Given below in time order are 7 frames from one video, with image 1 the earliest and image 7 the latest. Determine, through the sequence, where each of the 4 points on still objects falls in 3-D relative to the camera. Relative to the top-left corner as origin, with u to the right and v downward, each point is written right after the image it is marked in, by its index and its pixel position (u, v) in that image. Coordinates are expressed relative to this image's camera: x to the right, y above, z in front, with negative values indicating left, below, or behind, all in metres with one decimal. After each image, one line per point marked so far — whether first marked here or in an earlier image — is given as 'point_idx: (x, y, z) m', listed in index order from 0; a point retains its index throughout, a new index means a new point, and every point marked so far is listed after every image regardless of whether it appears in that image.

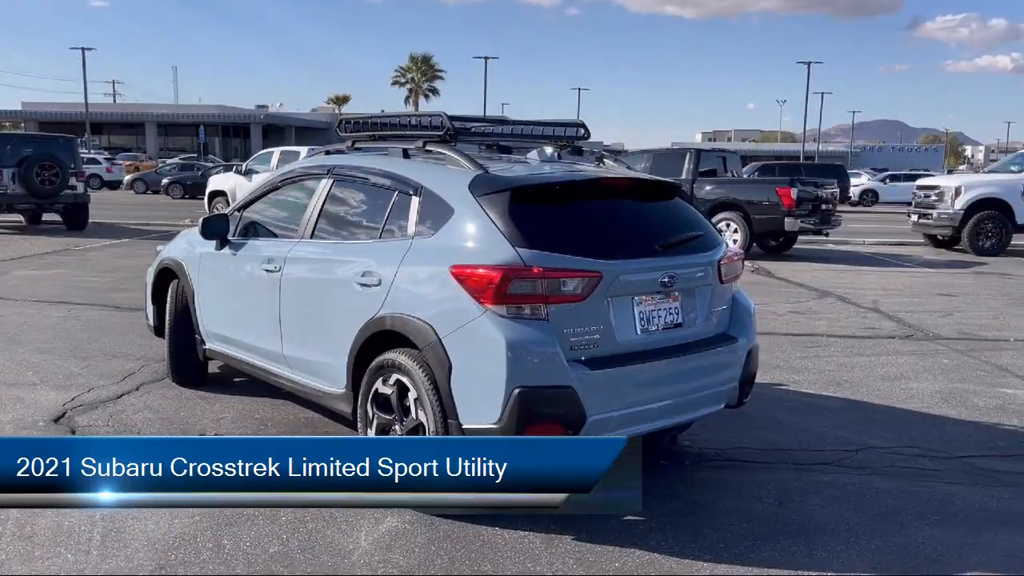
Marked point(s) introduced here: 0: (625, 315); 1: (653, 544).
0: (+0.6, -0.1, +4.6) m
1: (+0.7, -1.3, +4.5) m
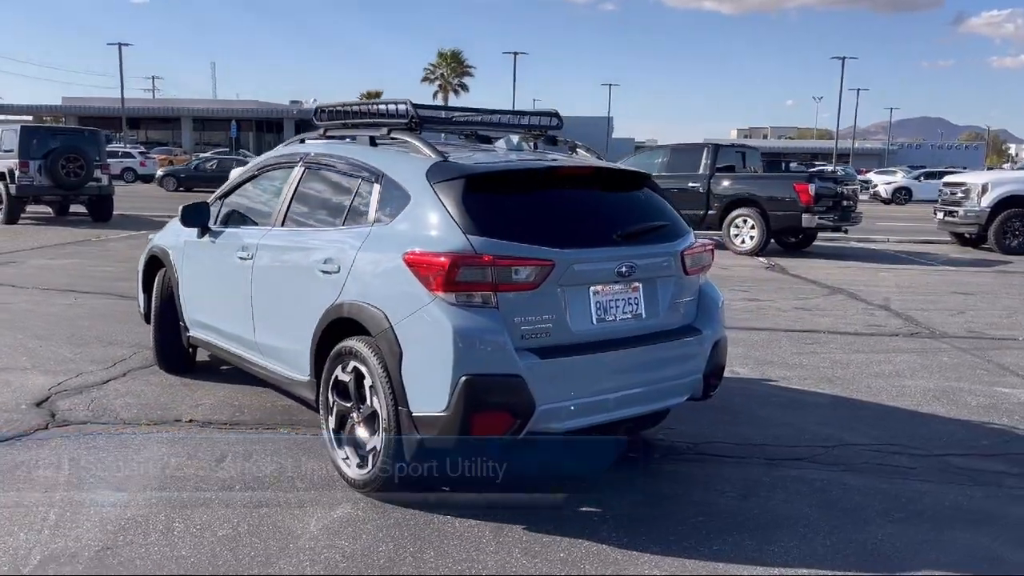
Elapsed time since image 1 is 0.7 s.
0: (+0.4, -0.1, +4.5) m
1: (+0.5, -1.3, +4.4) m
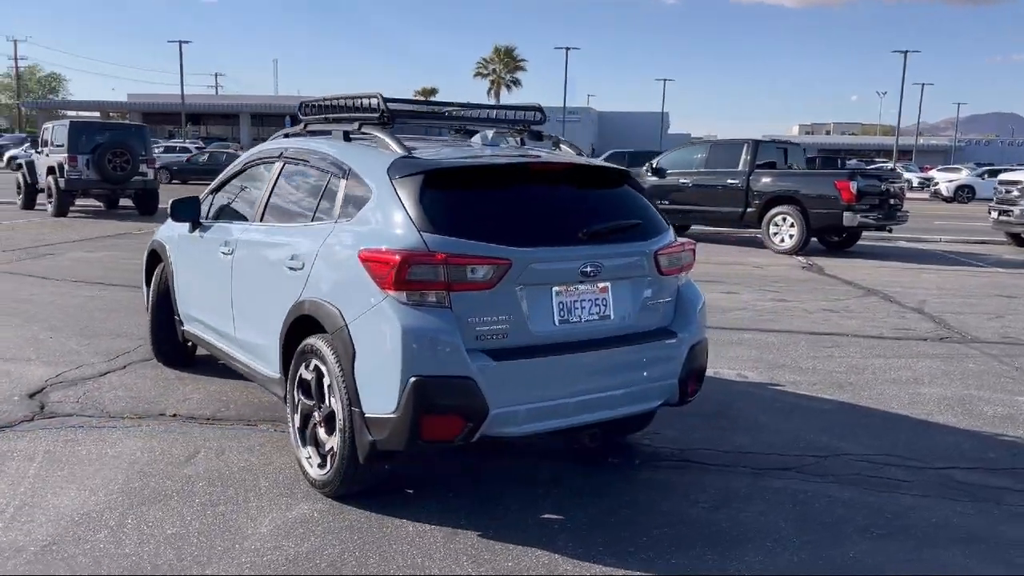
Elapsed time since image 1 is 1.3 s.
0: (+0.1, -0.1, +4.4) m
1: (+0.2, -1.3, +4.3) m
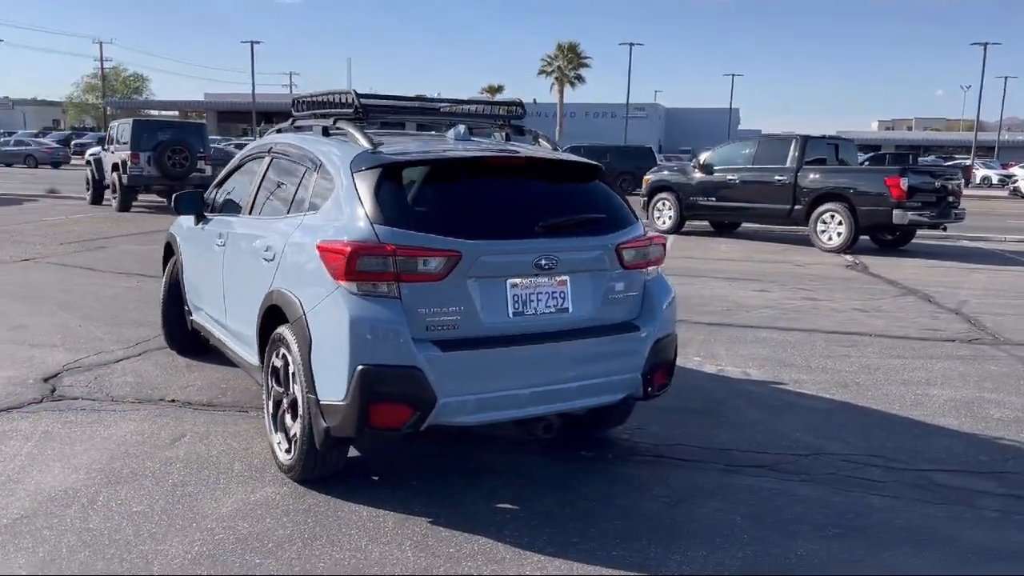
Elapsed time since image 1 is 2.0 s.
0: (-0.1, 0.0, +4.5) m
1: (0.0, -1.2, +4.3) m
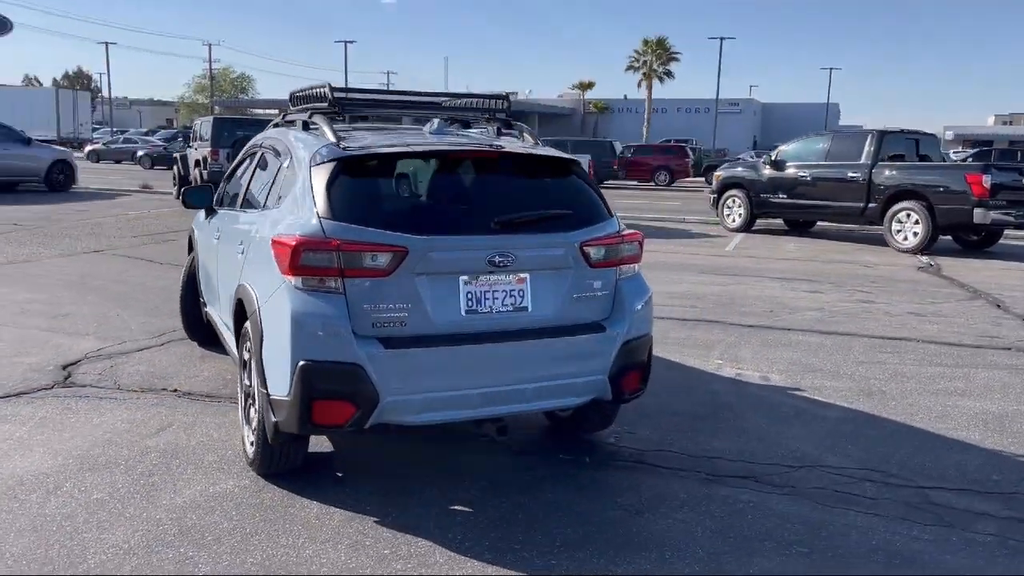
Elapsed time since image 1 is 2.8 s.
0: (-0.3, 0.0, +4.4) m
1: (-0.3, -1.2, +4.2) m
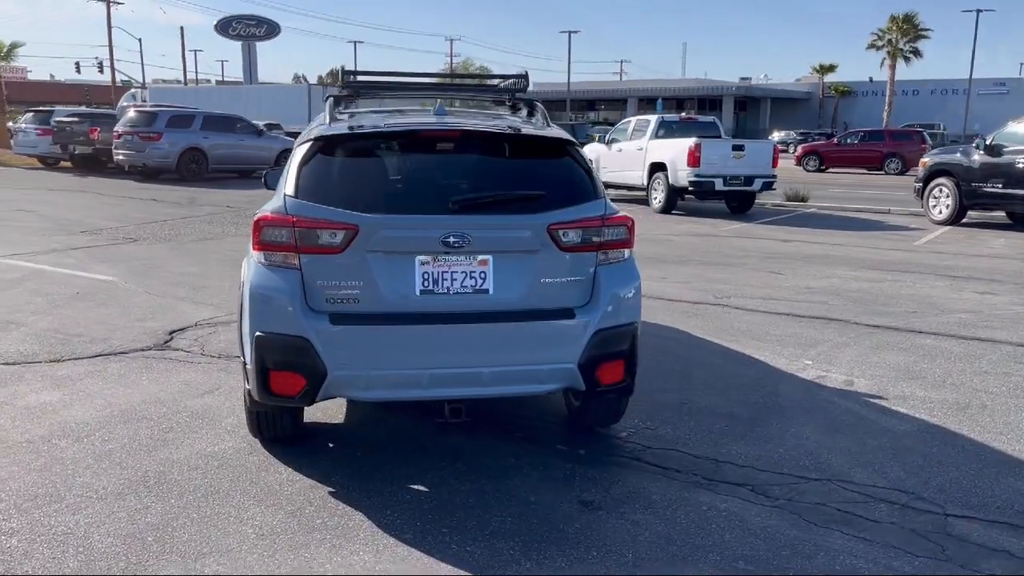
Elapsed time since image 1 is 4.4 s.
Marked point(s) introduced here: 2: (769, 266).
0: (-0.6, +0.1, +4.4) m
1: (-0.6, -1.1, +4.3) m
2: (+3.7, +0.3, +12.6) m
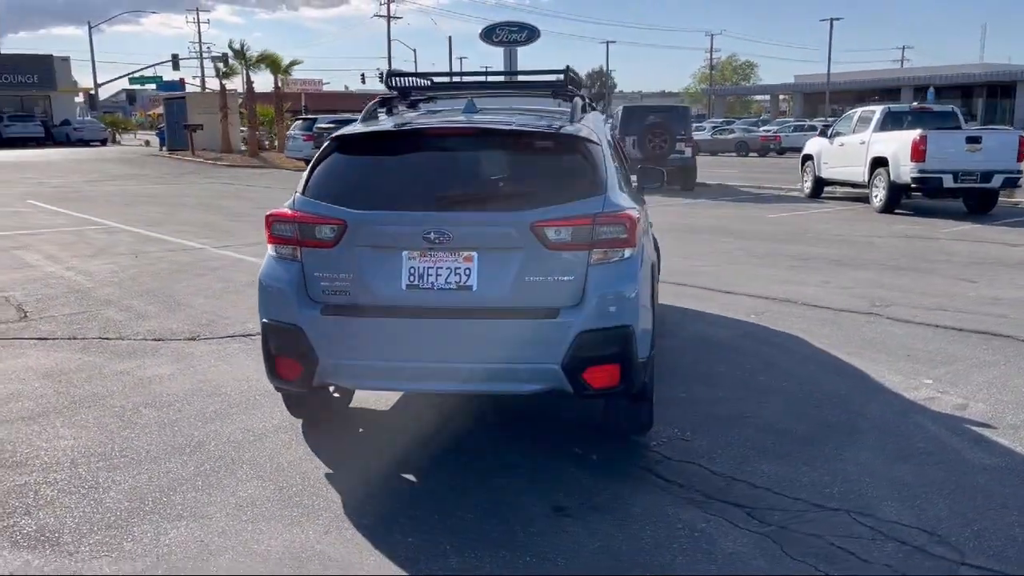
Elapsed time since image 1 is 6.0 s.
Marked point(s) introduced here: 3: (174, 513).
0: (-0.6, +0.1, +4.5) m
1: (-0.8, -1.1, +4.4) m
2: (+5.8, +0.2, +11.2) m
3: (-1.6, -1.1, +4.2) m
